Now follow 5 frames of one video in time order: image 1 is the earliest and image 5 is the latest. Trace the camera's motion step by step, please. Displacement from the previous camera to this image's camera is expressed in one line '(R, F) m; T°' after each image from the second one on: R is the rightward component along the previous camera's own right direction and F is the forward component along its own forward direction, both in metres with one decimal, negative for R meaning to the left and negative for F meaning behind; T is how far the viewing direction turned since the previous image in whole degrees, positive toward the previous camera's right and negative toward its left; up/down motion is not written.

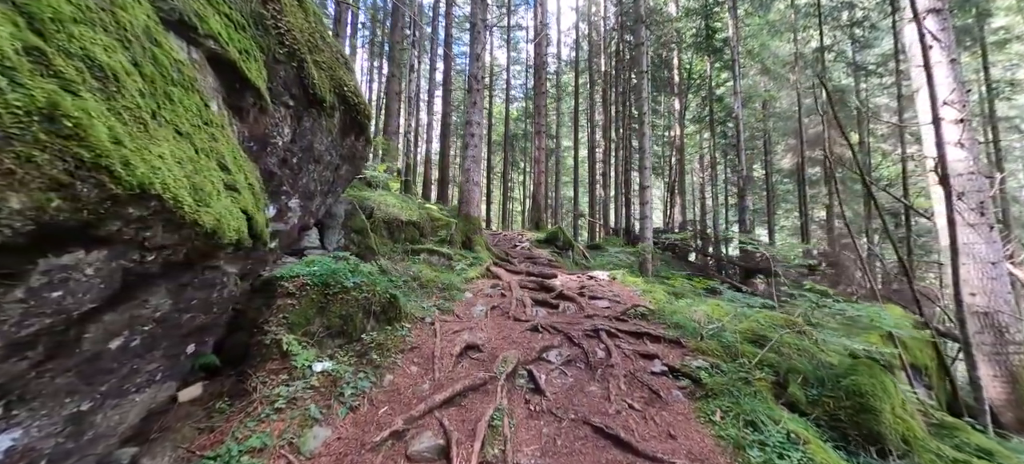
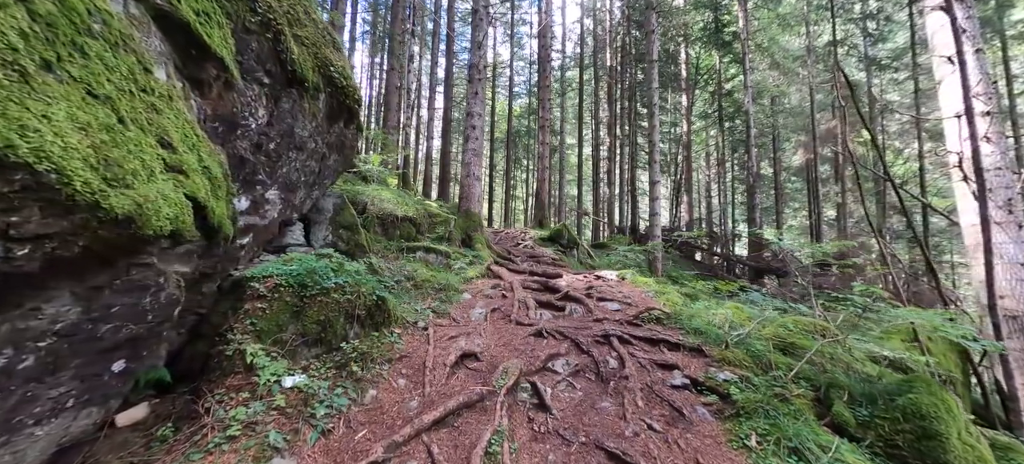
(0.0, +0.5) m; 0°
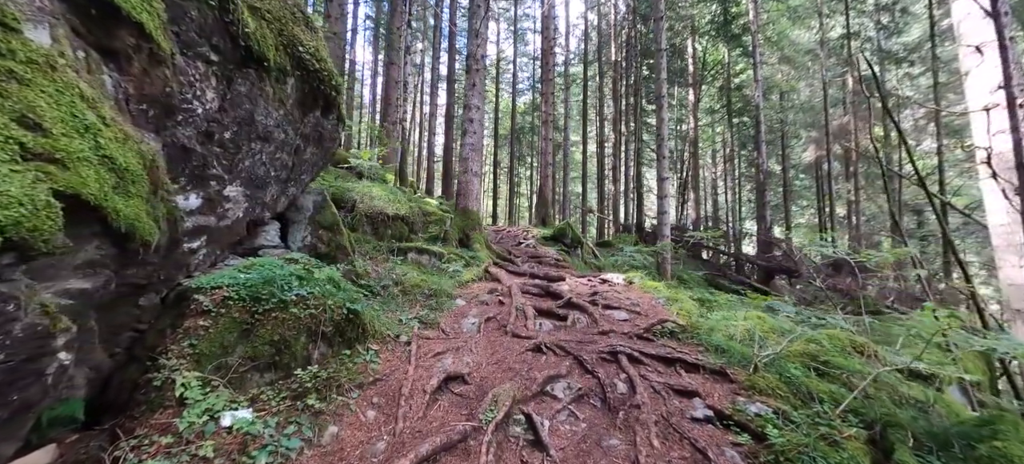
(+0.1, +0.6) m; -1°
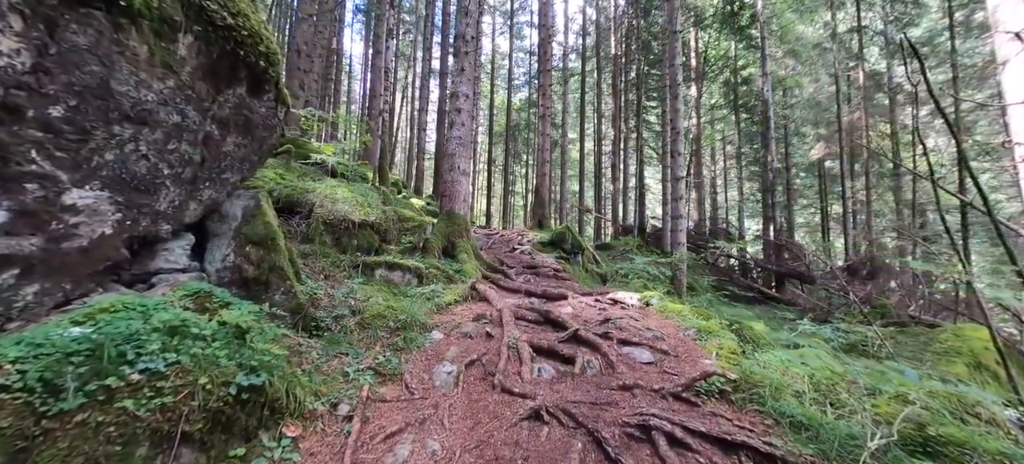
(+0.1, +1.3) m; +1°
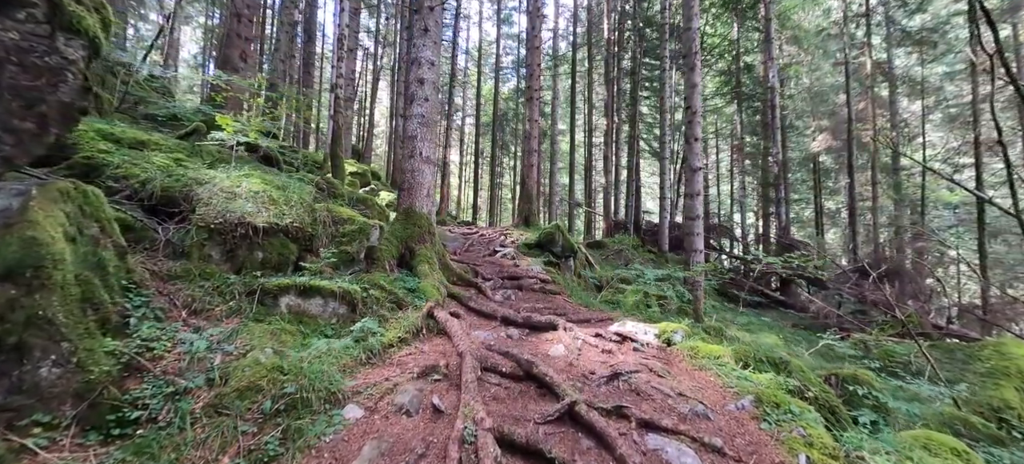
(+0.2, +1.8) m; +2°
